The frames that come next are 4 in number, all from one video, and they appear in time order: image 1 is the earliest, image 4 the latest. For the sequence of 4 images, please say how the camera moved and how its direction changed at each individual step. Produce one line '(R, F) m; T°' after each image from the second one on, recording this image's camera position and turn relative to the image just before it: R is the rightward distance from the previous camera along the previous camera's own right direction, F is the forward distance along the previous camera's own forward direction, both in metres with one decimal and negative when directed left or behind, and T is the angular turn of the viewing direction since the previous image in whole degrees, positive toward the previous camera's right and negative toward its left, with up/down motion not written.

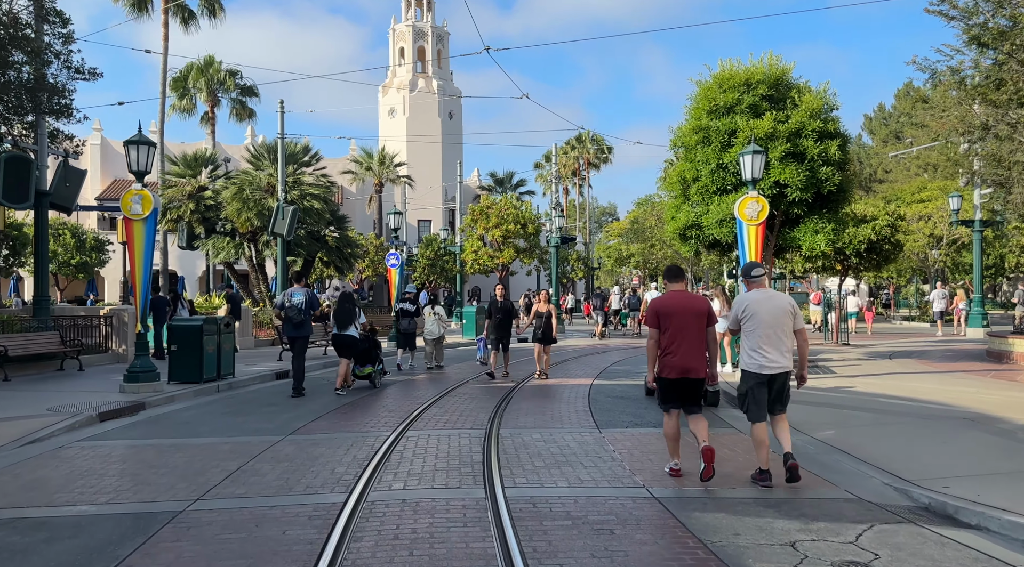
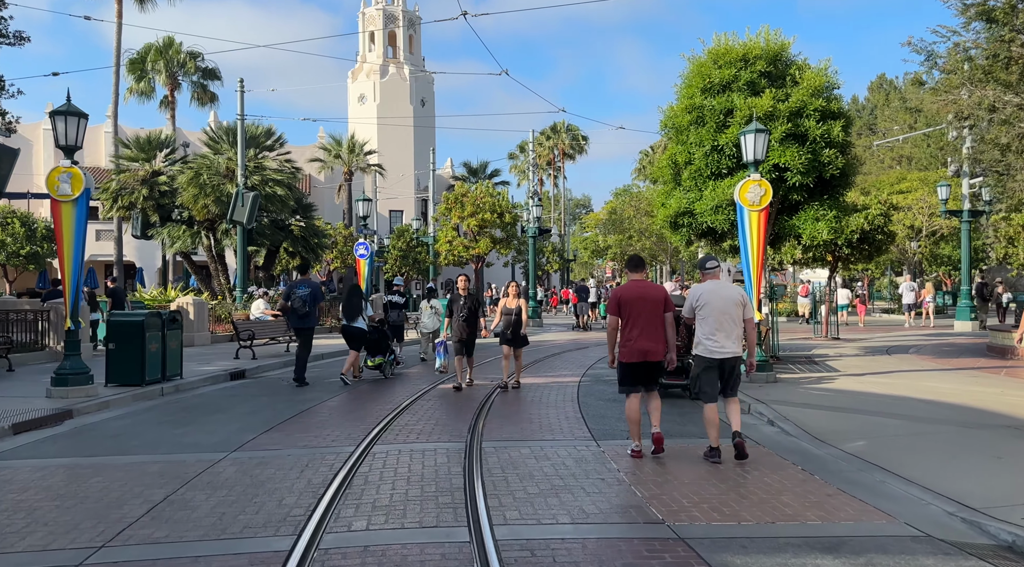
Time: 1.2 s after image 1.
(-0.1, +1.5) m; +2°
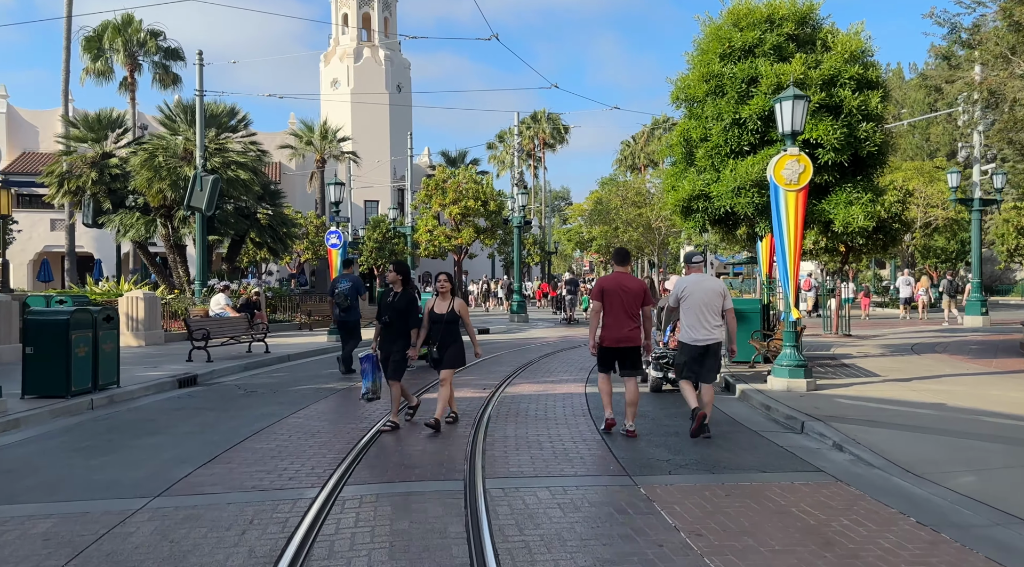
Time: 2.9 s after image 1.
(-0.3, +2.1) m; +2°
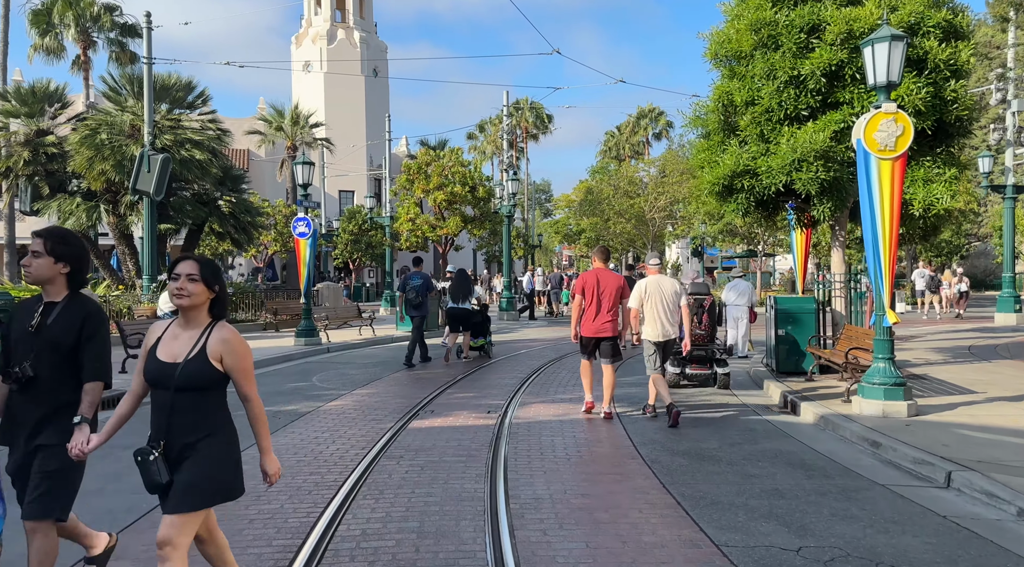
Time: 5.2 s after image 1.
(-0.4, +2.8) m; +1°
